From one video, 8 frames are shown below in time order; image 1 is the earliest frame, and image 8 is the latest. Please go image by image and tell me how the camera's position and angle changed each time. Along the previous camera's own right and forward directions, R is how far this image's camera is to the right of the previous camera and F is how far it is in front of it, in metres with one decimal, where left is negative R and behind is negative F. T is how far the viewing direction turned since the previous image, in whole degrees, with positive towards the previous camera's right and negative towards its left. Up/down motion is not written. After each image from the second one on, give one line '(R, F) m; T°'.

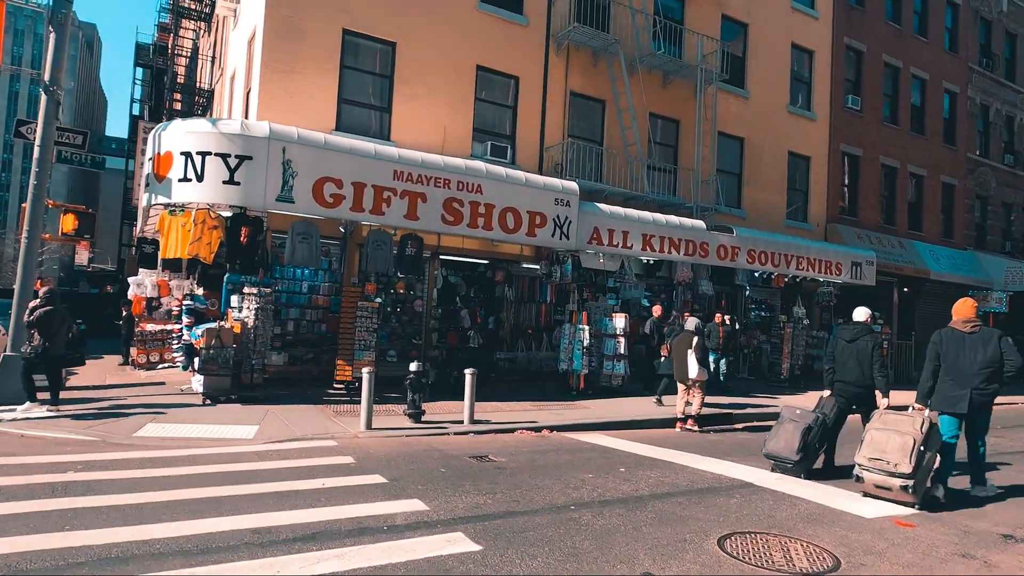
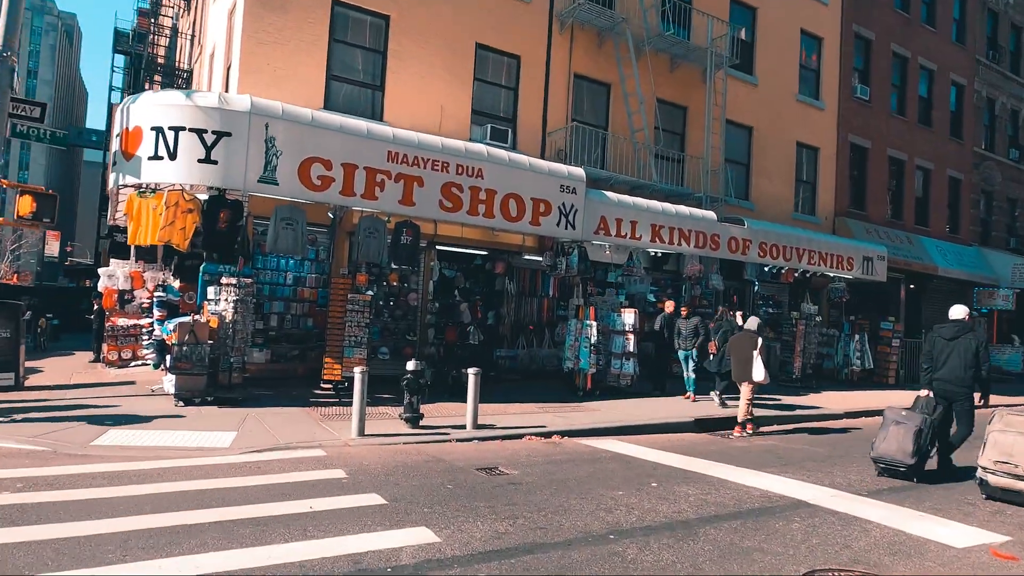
(-0.3, +0.9) m; +1°
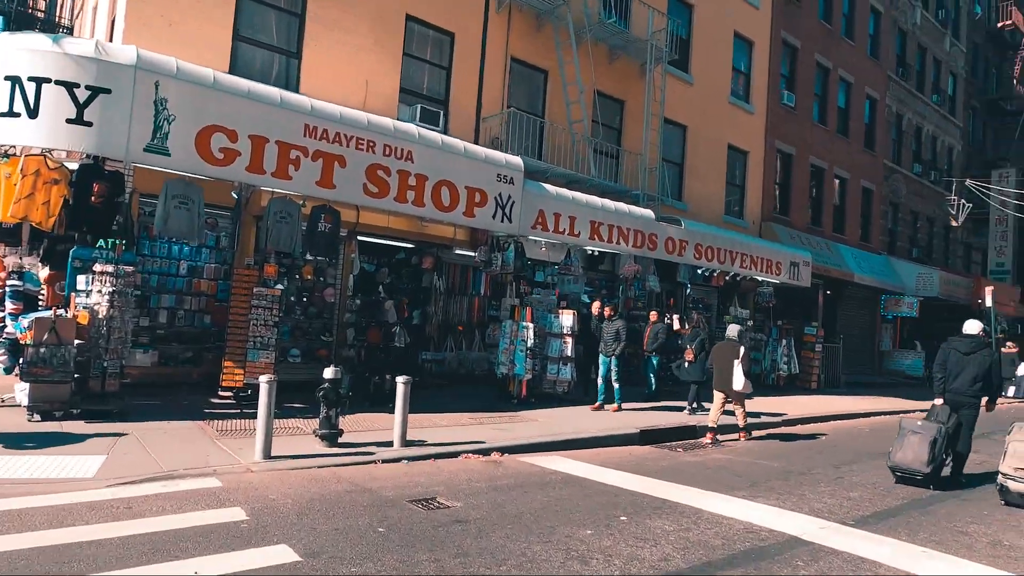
(-0.3, +1.1) m; +7°
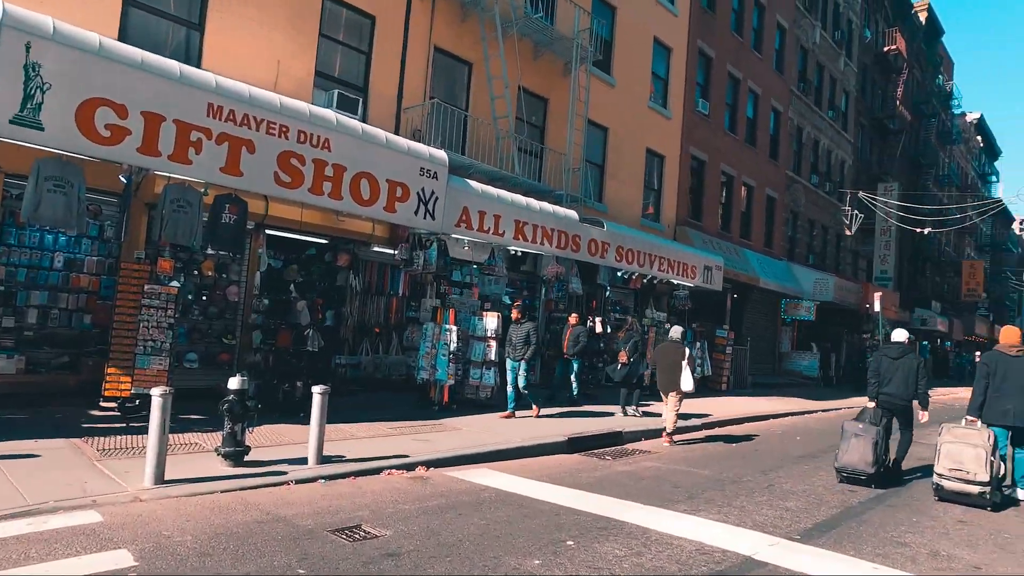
(-0.2, +0.5) m; +8°
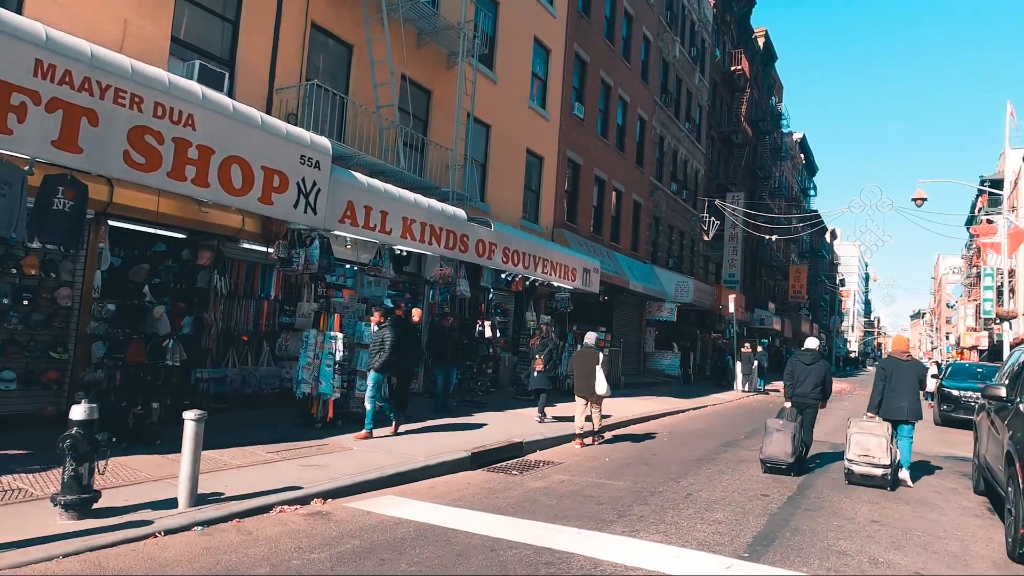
(-0.5, +0.8) m; +12°
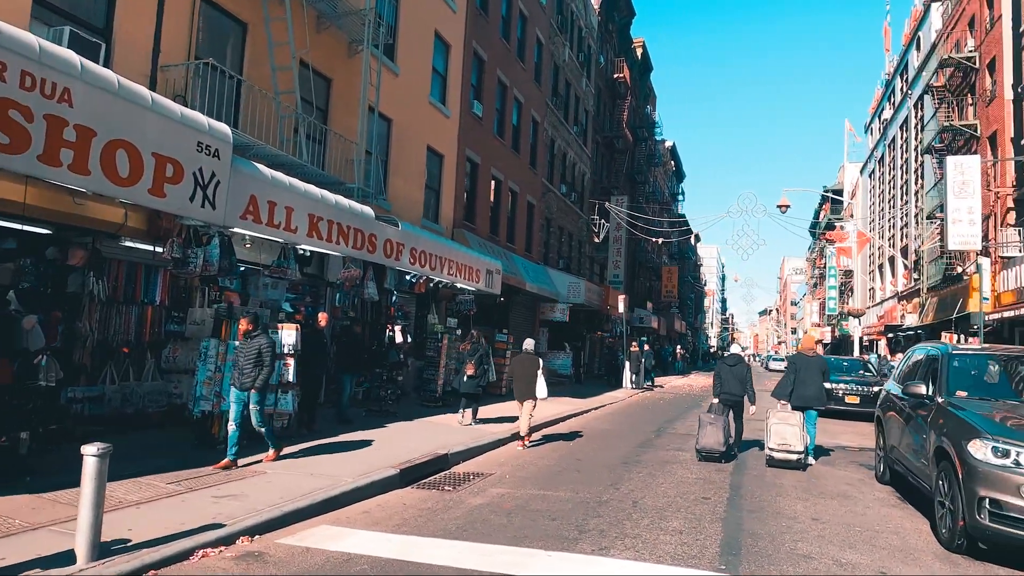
(-0.7, +0.5) m; +11°
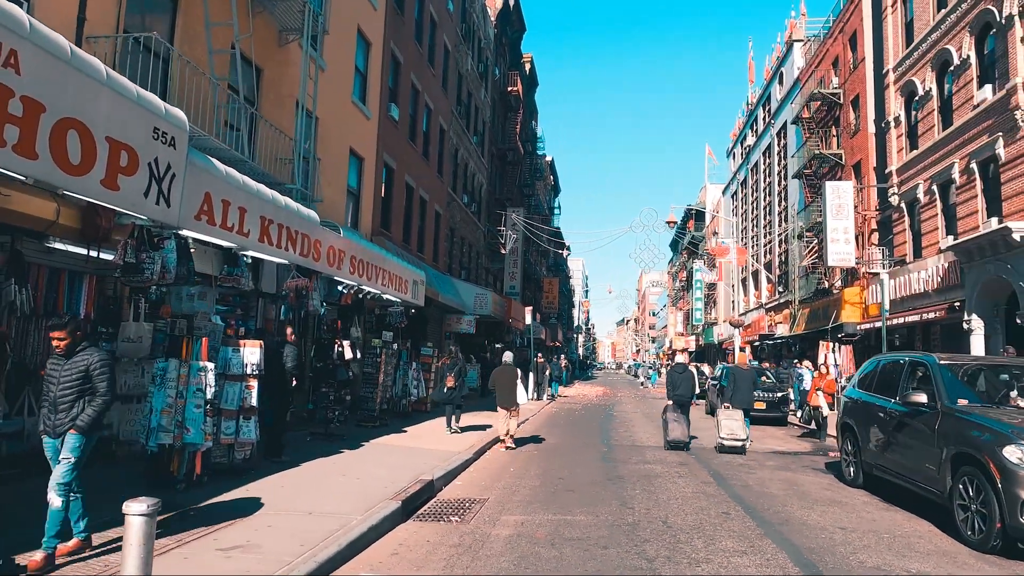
(-1.7, +0.7) m; +12°
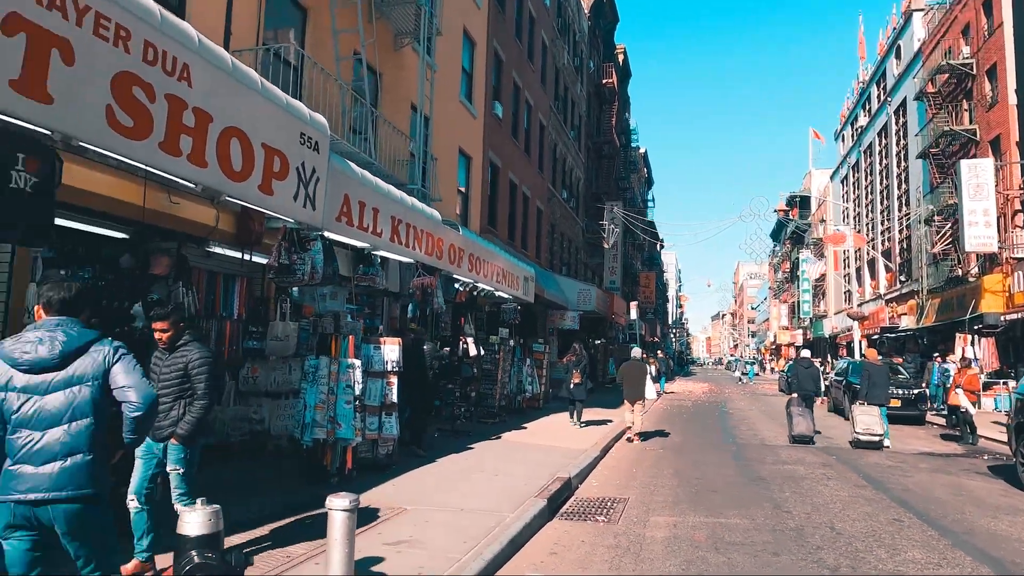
(-0.6, +0.1) m; -8°
